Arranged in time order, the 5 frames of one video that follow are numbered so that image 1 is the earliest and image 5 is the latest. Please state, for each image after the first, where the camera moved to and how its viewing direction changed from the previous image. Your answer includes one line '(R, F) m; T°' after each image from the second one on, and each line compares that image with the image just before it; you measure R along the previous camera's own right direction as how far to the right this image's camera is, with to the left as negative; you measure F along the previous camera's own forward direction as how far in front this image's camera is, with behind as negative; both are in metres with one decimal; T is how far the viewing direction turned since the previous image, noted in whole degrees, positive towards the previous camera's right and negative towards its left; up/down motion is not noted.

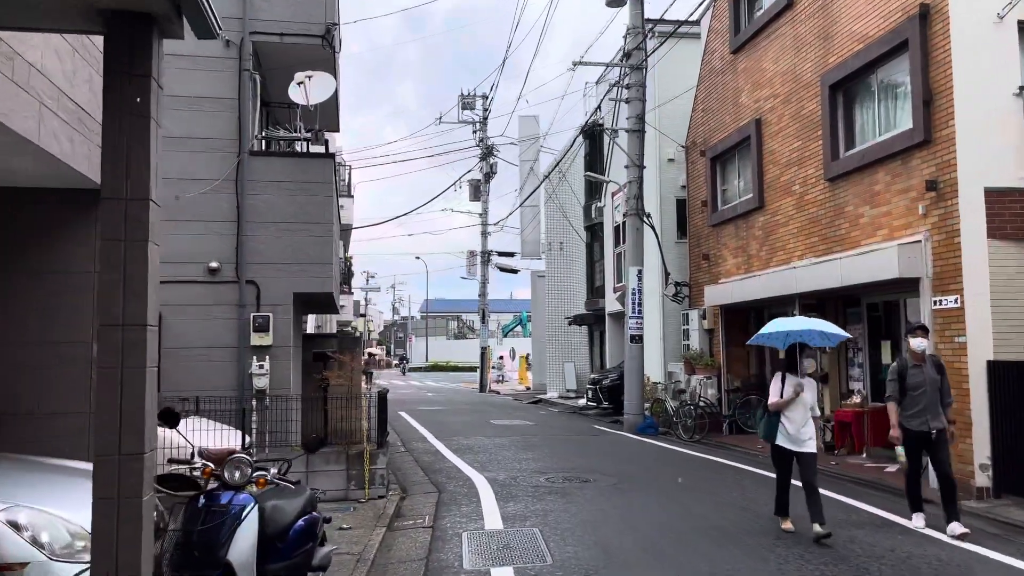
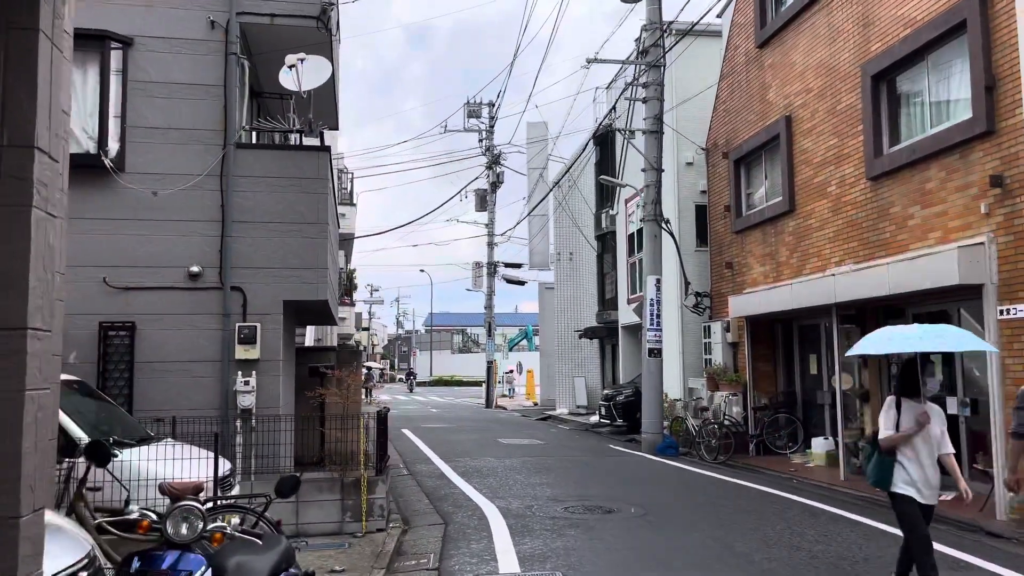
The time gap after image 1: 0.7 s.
(-0.1, +1.0) m; 0°
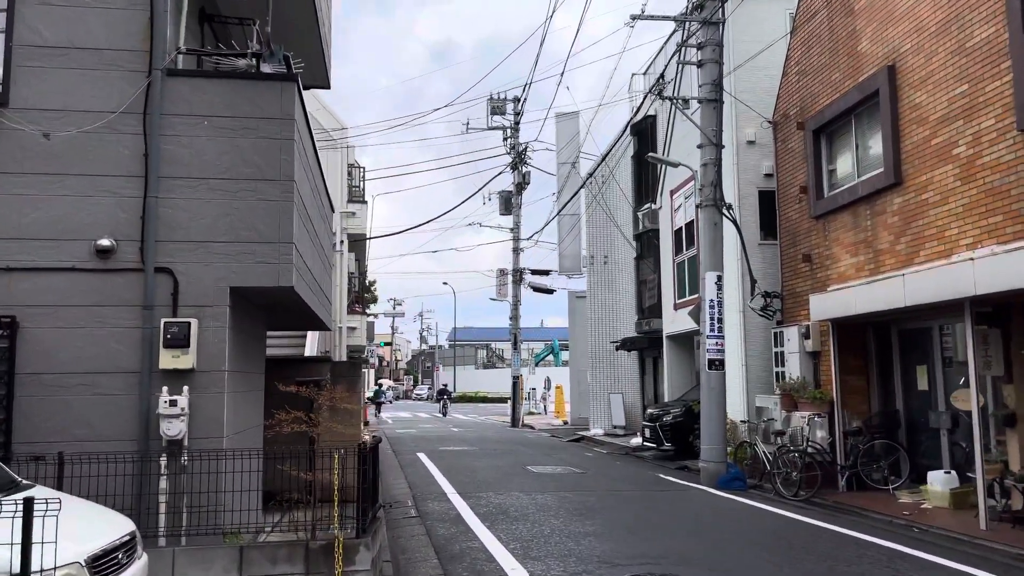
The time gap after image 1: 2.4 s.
(-0.1, +2.4) m; -2°
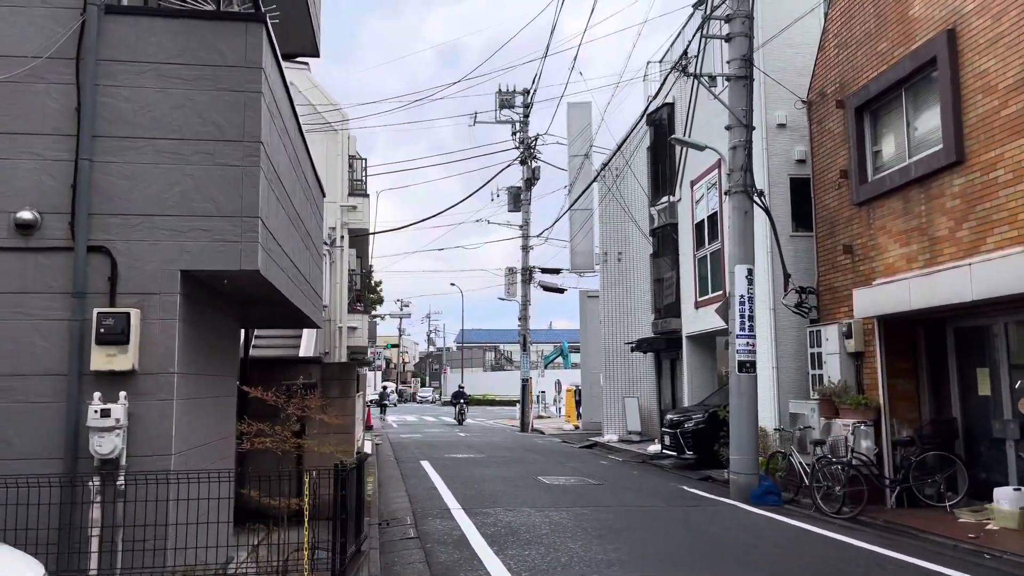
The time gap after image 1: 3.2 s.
(0.0, +1.1) m; -1°
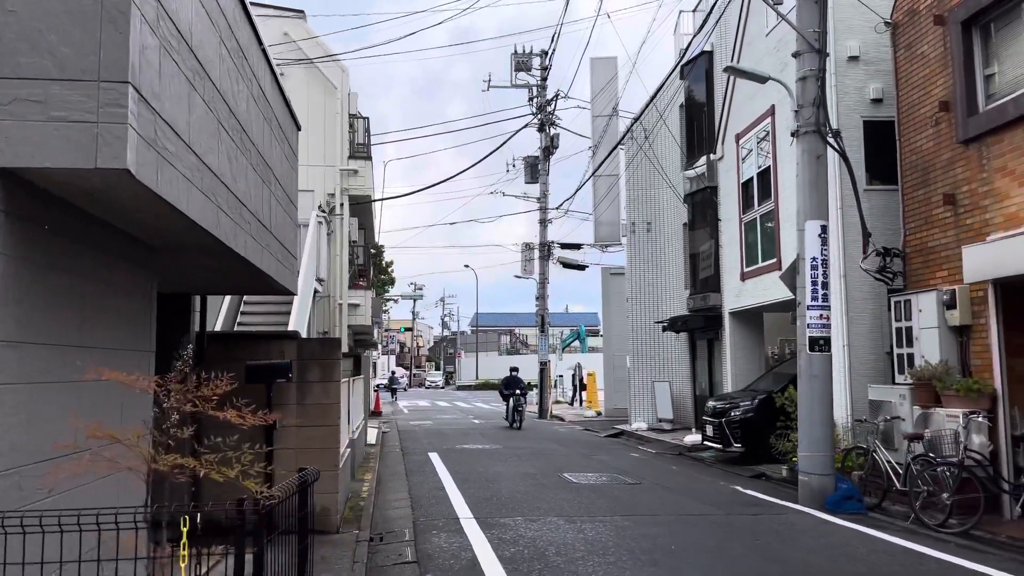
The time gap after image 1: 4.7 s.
(-0.1, +2.0) m; -1°
